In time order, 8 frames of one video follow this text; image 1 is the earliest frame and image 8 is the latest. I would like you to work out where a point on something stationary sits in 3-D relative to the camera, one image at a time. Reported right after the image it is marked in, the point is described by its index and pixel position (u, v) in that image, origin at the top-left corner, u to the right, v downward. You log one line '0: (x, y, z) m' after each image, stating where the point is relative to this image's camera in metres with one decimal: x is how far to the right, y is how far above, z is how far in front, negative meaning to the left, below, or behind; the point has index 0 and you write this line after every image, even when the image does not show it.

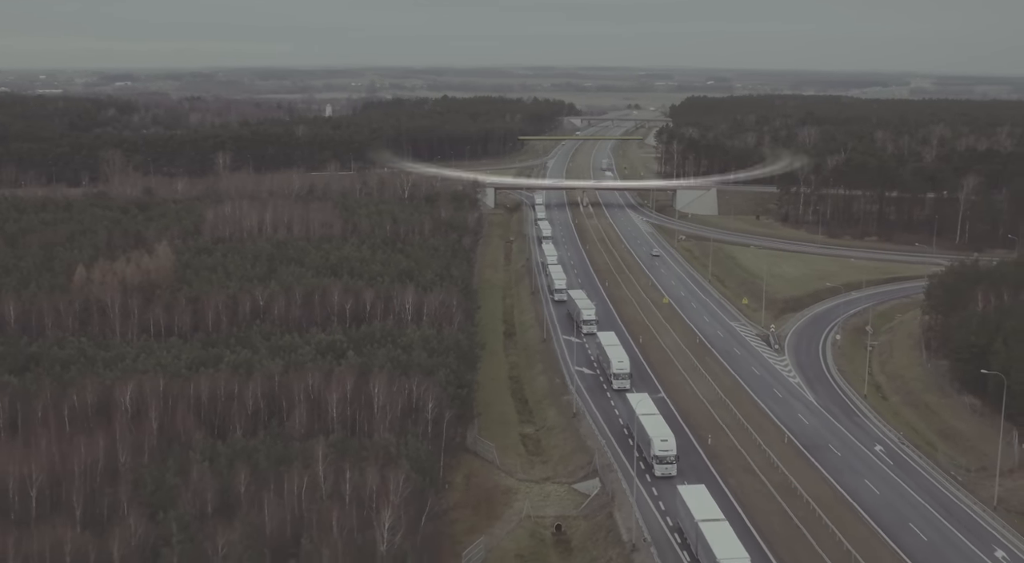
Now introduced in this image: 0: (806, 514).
0: (+3.5, -2.7, +13.2) m
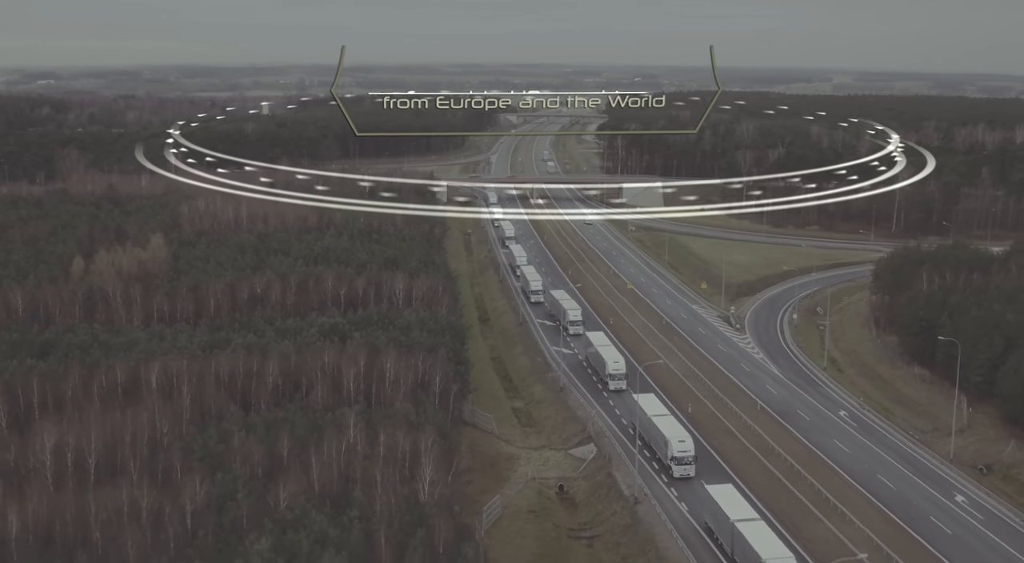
0: (+3.6, -2.4, +14.5) m
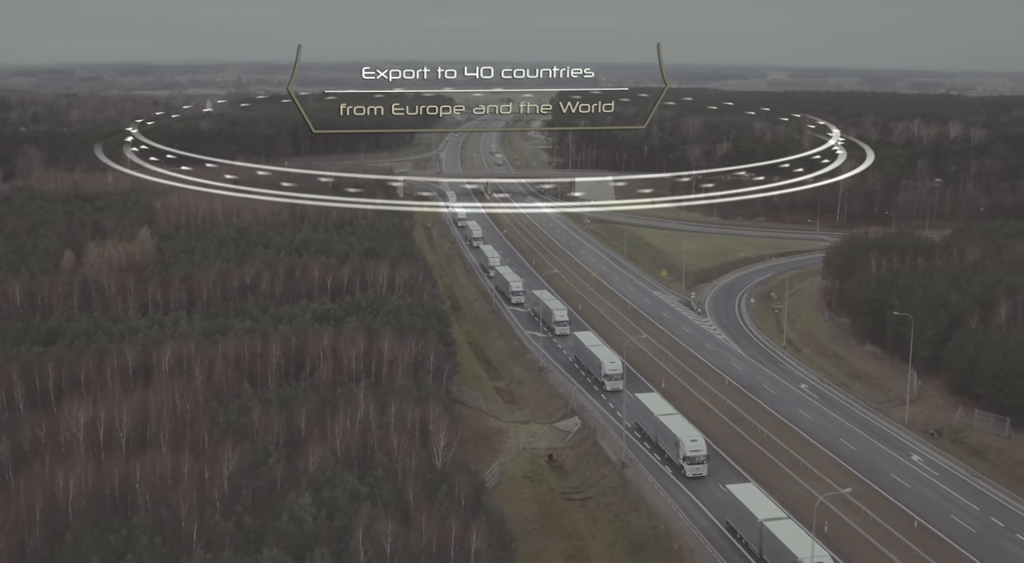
0: (+3.4, -2.1, +15.6) m
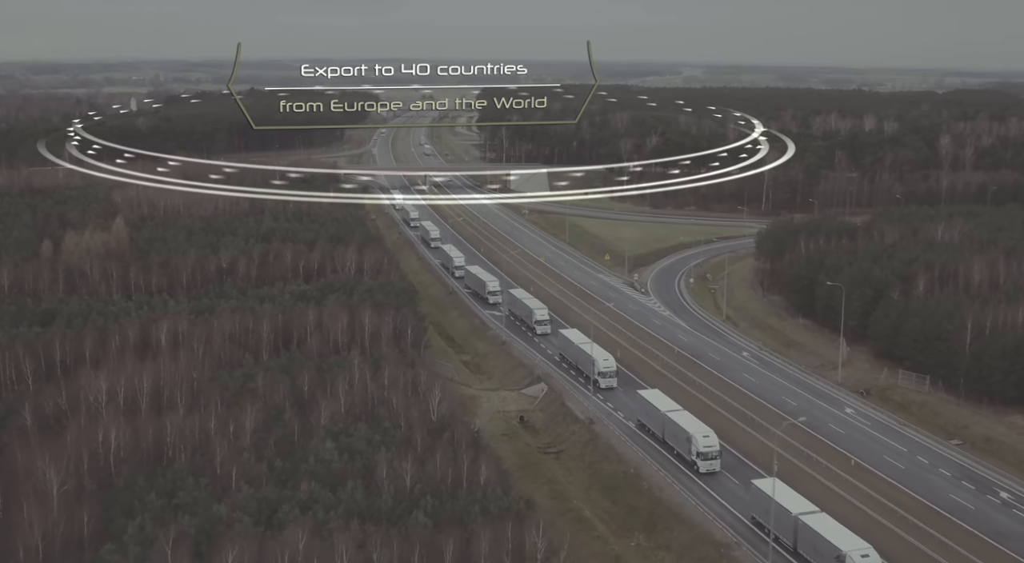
0: (+3.0, -1.7, +17.3) m
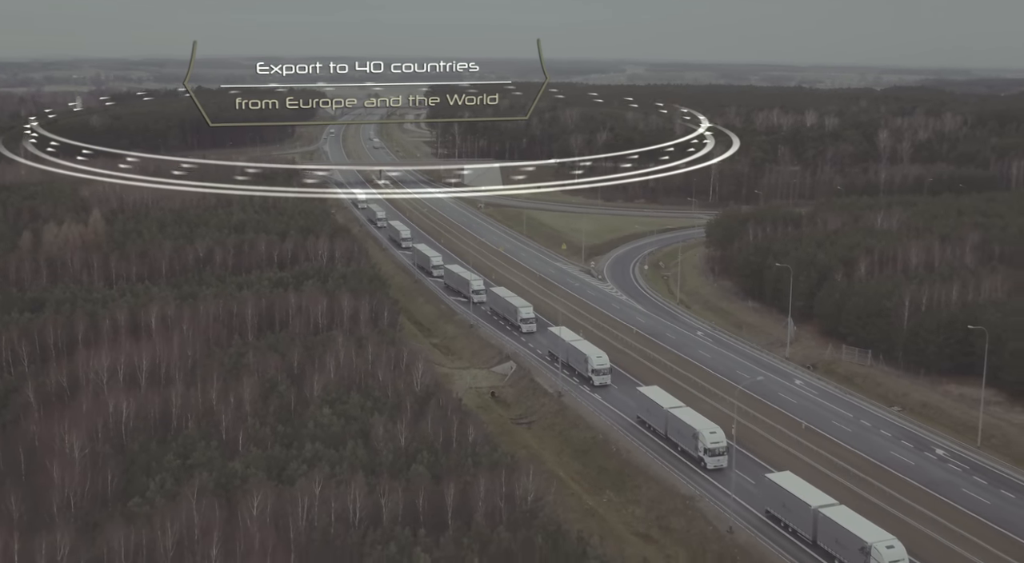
0: (+2.5, -1.4, +18.4) m
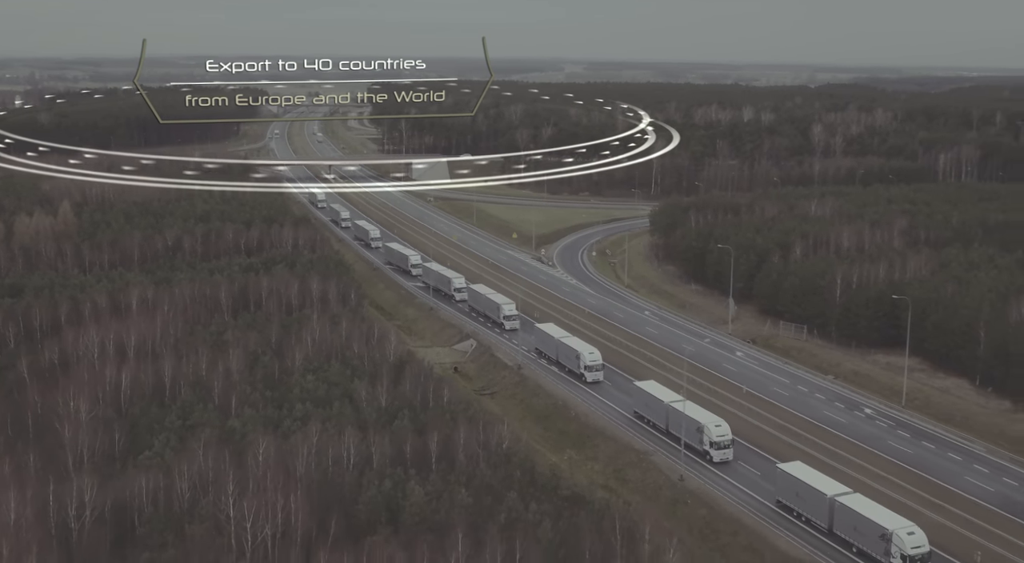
0: (+1.9, -1.1, +19.7) m
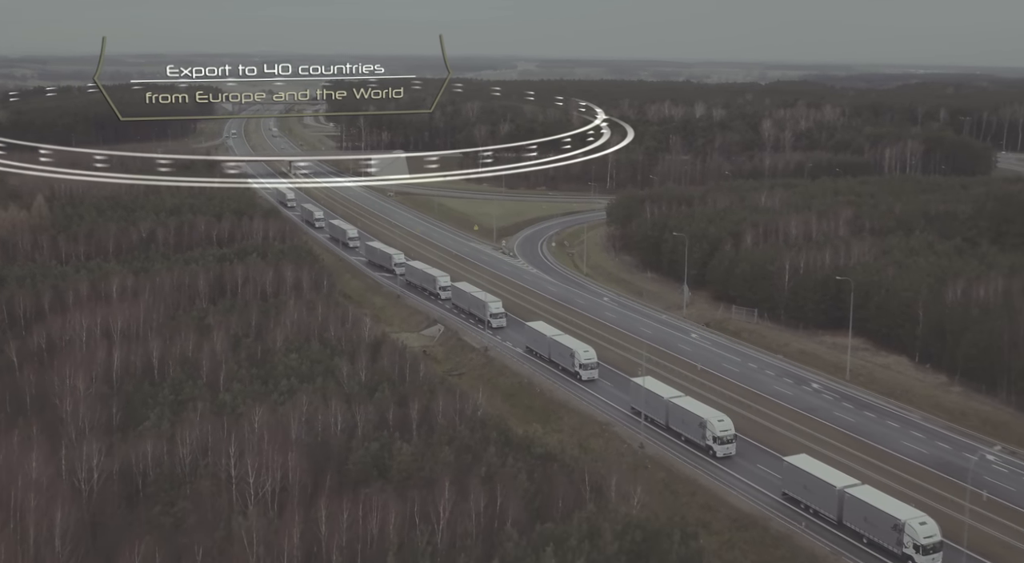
0: (+1.2, -0.9, +20.7) m
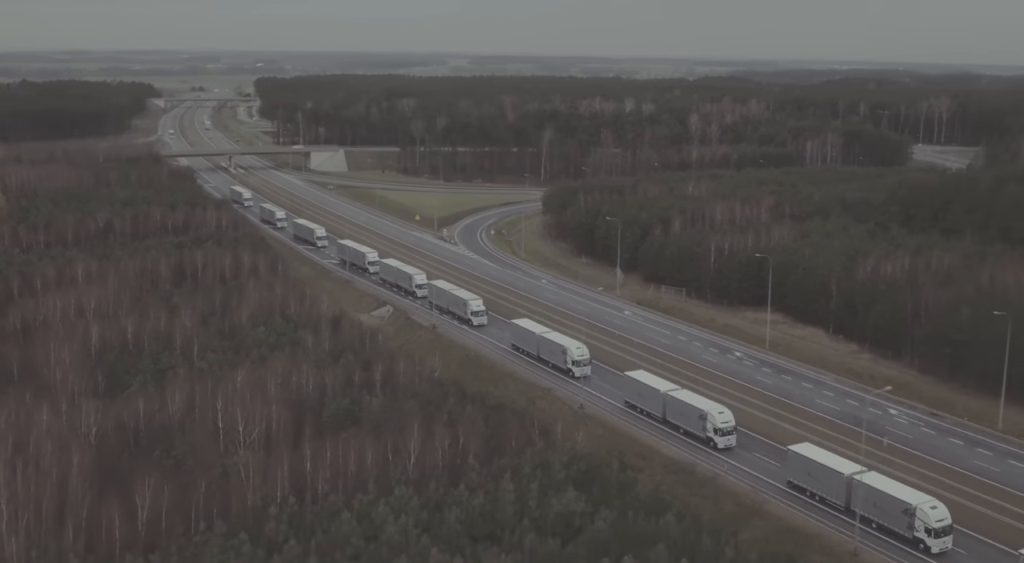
0: (+0.2, -0.5, +22.1) m
